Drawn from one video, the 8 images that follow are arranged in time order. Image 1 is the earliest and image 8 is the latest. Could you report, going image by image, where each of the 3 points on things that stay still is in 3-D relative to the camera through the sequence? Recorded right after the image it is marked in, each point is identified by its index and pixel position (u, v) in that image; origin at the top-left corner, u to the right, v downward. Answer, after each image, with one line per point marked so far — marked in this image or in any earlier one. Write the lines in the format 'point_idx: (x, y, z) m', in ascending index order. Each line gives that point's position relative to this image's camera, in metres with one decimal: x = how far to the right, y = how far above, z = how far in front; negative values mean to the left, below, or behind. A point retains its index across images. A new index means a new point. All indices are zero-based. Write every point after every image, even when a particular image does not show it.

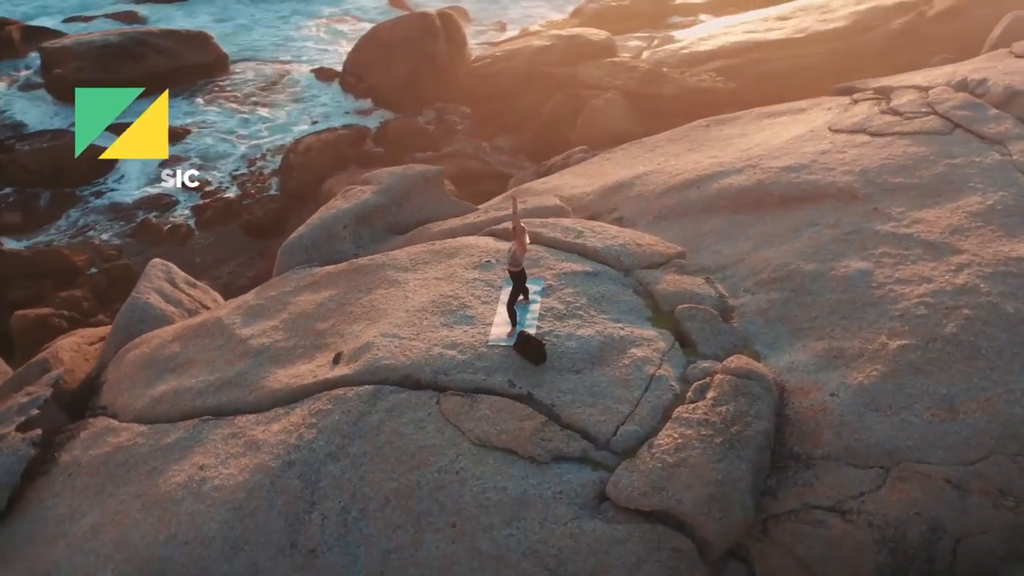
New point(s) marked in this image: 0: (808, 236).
0: (+1.4, +0.2, +5.2) m
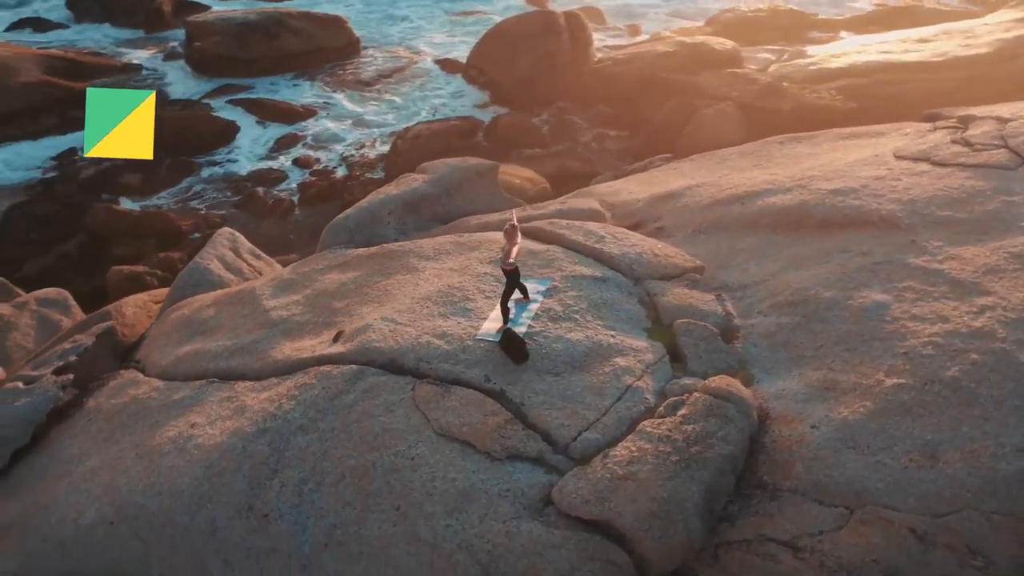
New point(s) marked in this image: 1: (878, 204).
0: (+1.5, +0.1, +5.0) m
1: (+1.7, +0.4, +5.3) m
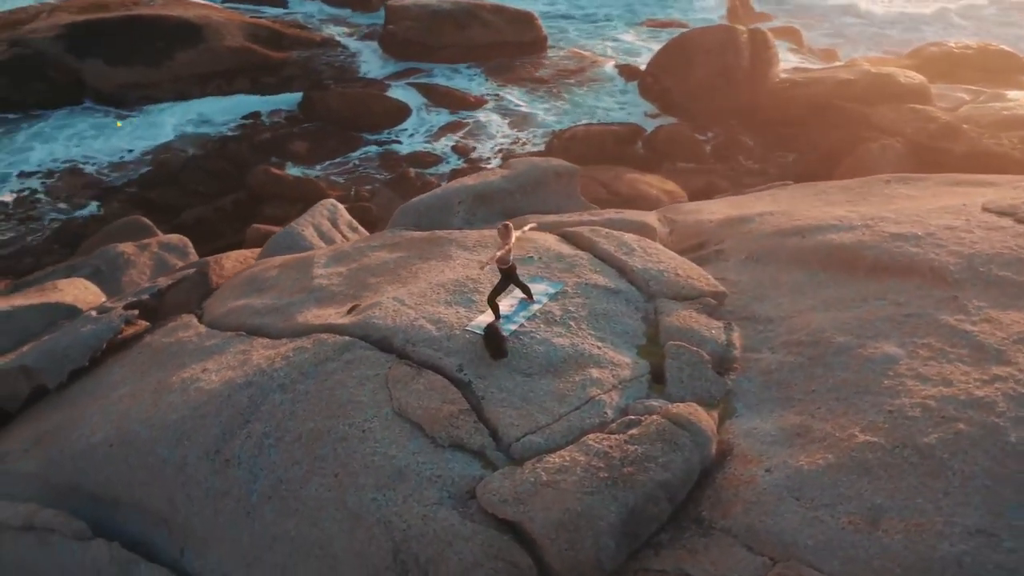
0: (+1.5, -0.1, +4.7) m
1: (+1.9, +0.2, +4.9) m
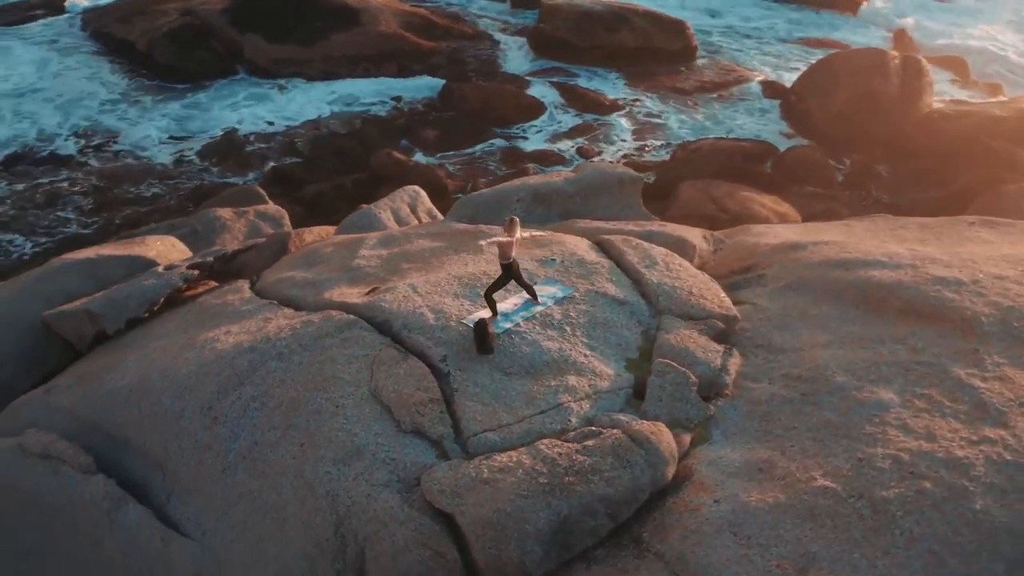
0: (+1.5, -0.3, +4.5) m
1: (+1.9, -0.1, +4.6) m
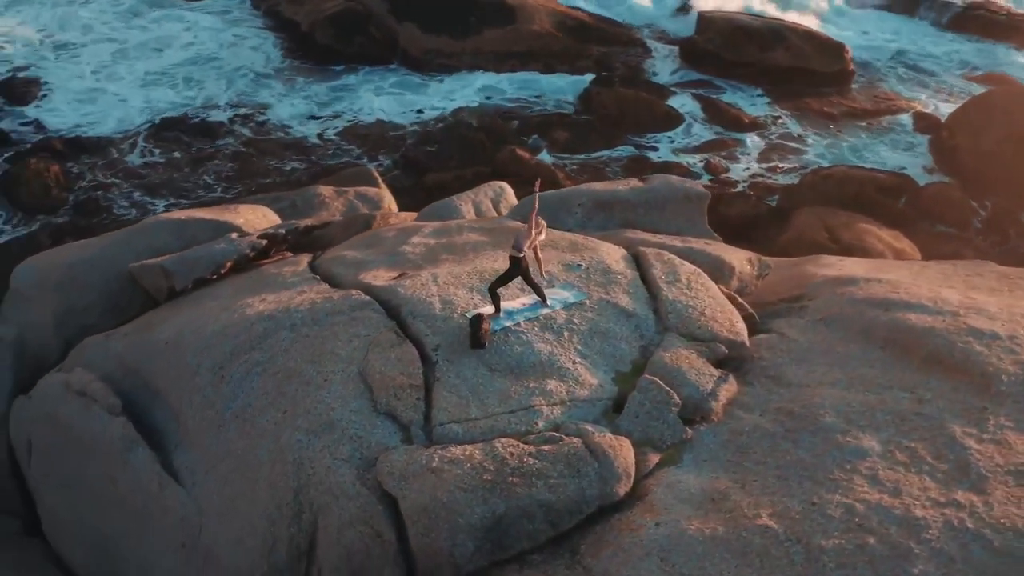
0: (+1.4, -0.4, +4.2) m
1: (+1.9, -0.3, +4.3) m
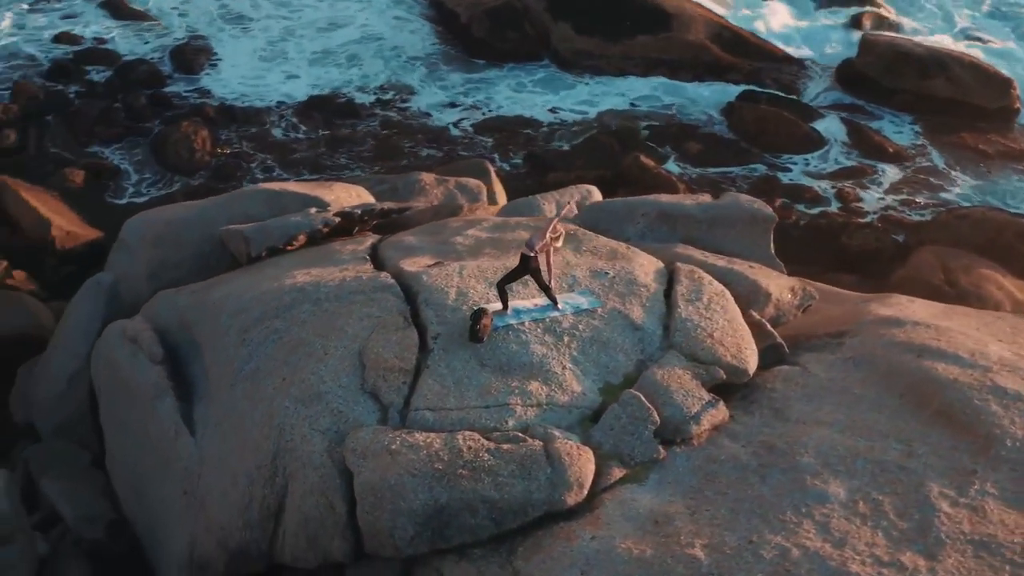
0: (+1.3, -0.6, +4.0) m
1: (+1.8, -0.5, +4.0) m
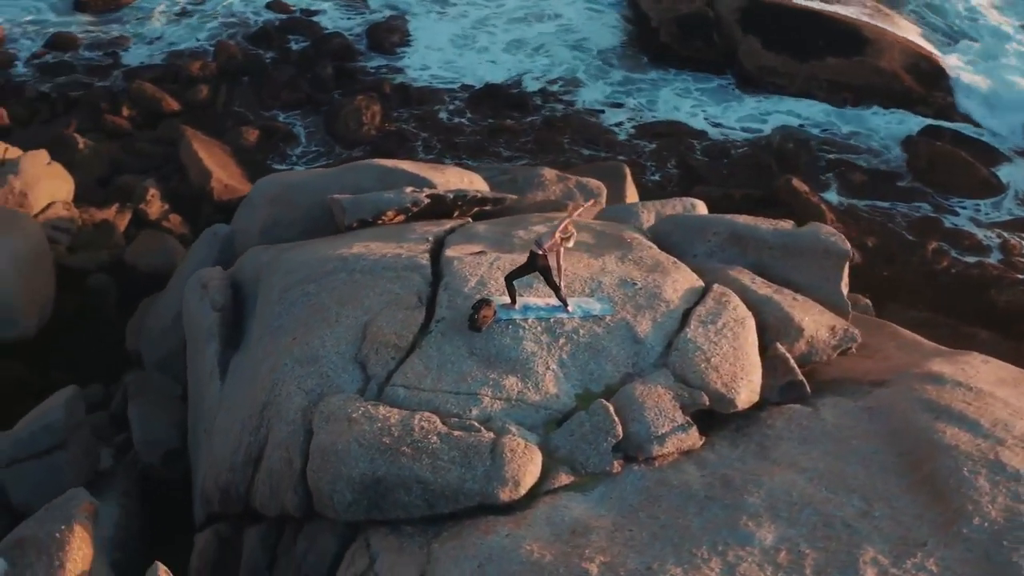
0: (+1.1, -0.7, +3.8) m
1: (+1.6, -0.7, +3.7) m
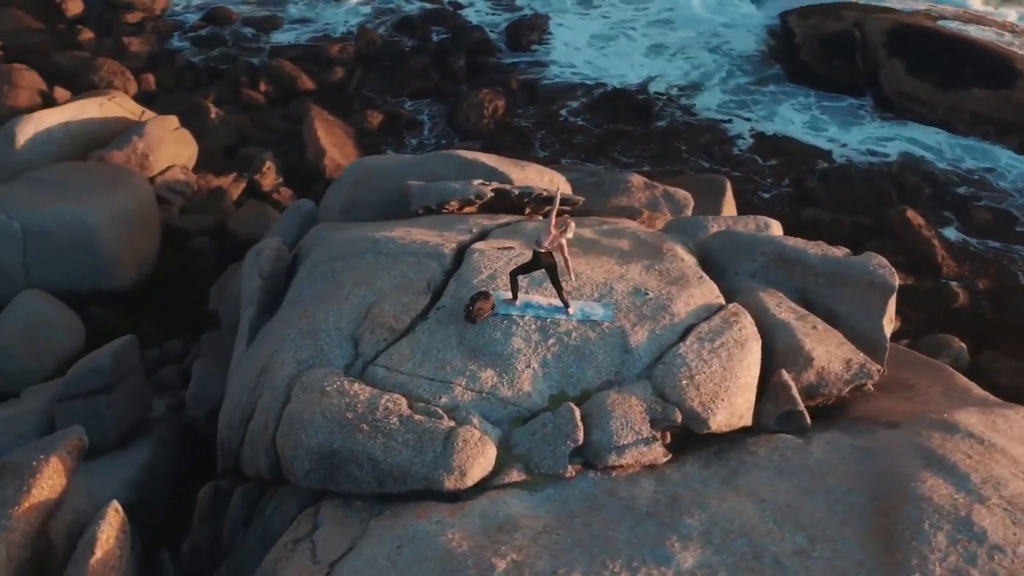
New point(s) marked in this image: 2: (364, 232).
0: (+0.9, -0.8, +3.7) m
1: (+1.4, -0.9, +3.5) m
2: (-0.8, +0.3, +5.9) m
